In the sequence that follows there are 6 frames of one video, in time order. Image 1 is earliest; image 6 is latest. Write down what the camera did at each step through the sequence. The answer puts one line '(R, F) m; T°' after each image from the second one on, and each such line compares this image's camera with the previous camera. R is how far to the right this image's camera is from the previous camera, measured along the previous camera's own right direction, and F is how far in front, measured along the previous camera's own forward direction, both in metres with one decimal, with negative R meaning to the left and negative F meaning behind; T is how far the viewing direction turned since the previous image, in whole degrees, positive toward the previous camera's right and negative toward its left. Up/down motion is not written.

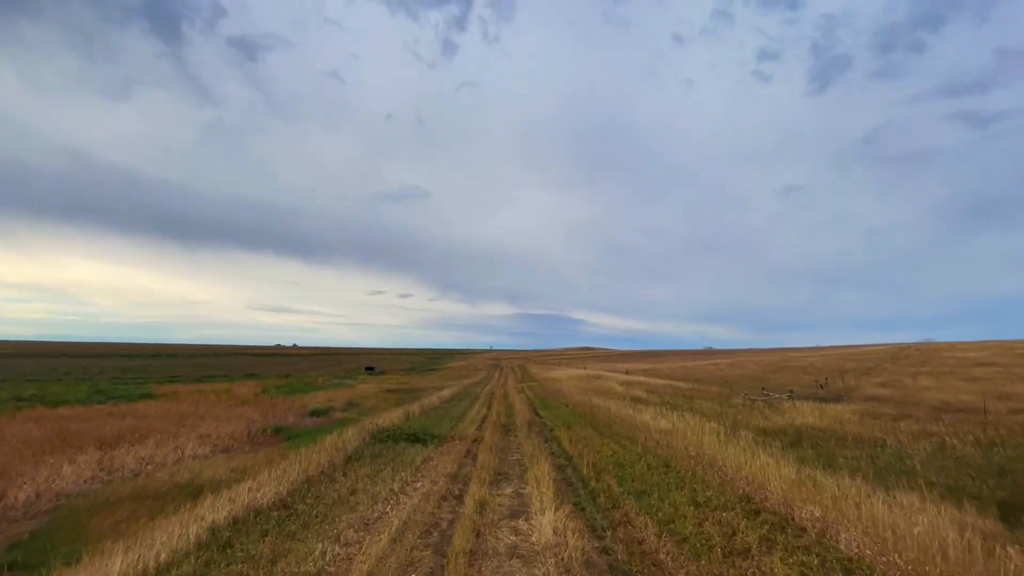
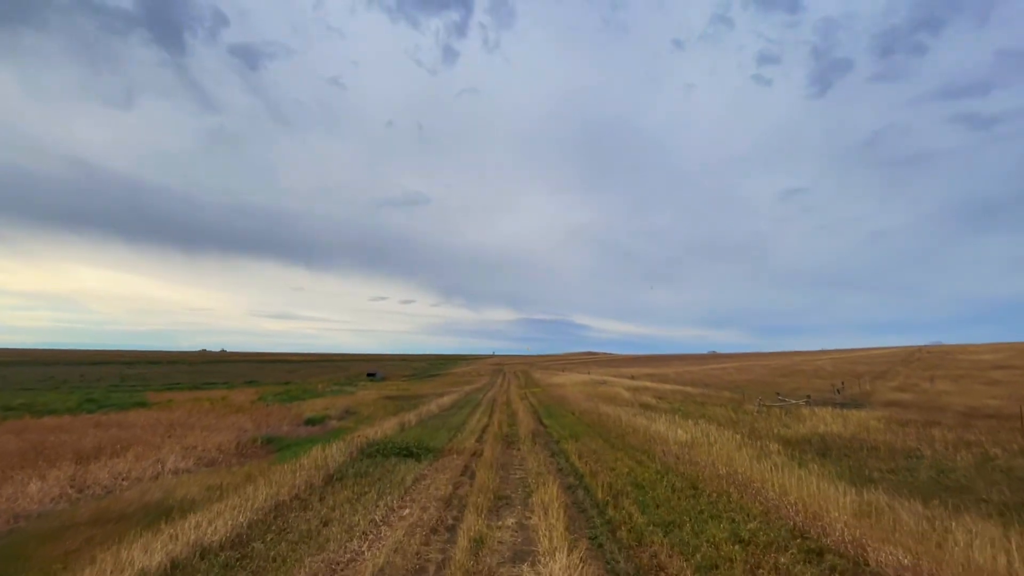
(0.0, +1.0) m; 0°
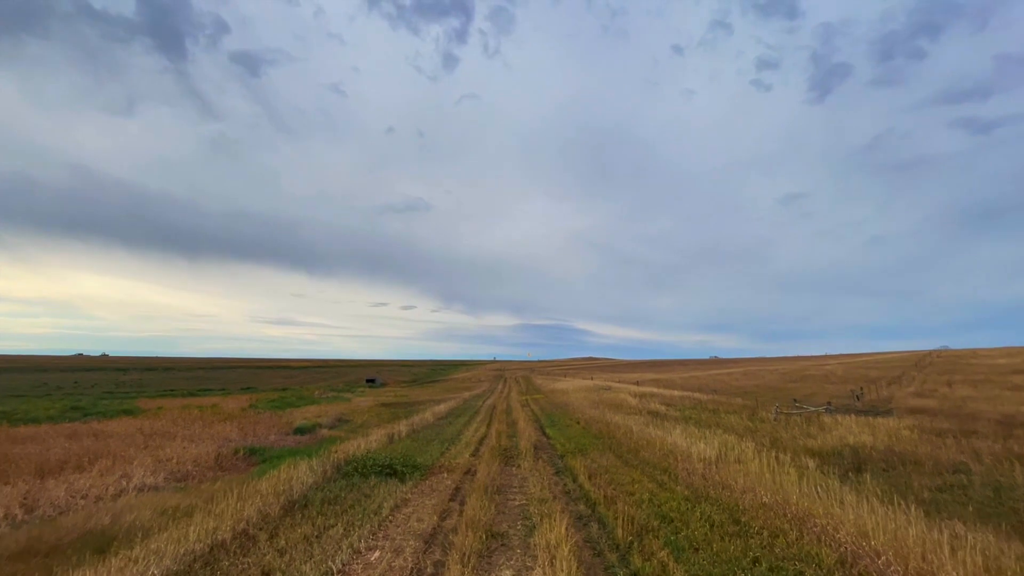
(0.0, +1.3) m; 0°
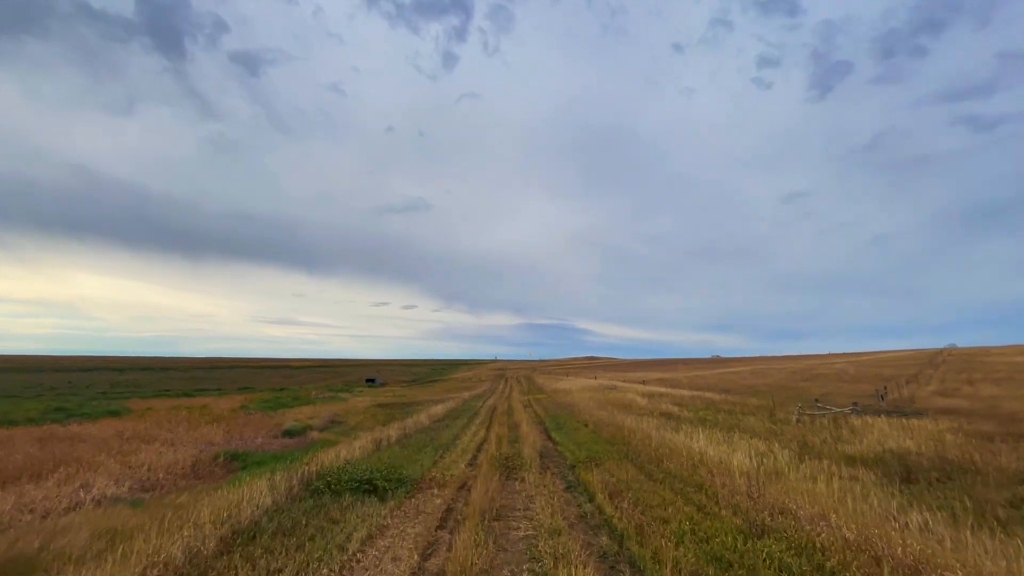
(0.0, +1.4) m; 0°
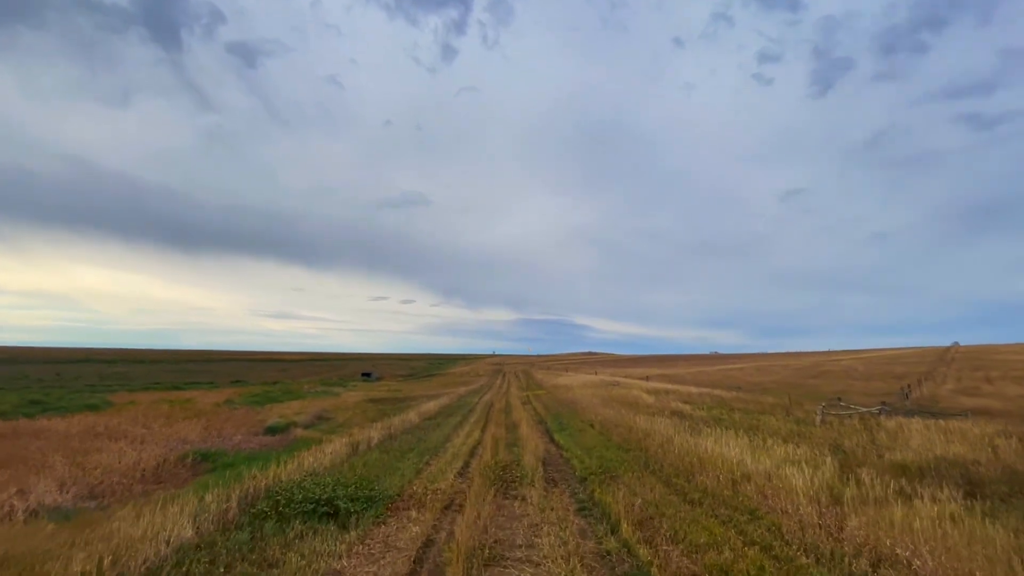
(0.0, +1.6) m; 0°
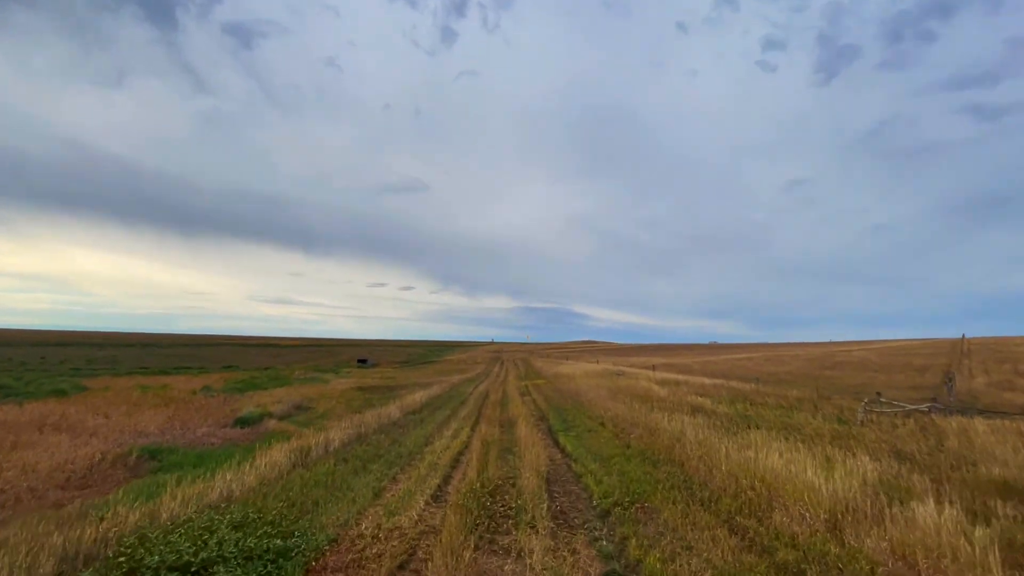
(0.0, +2.3) m; 0°
